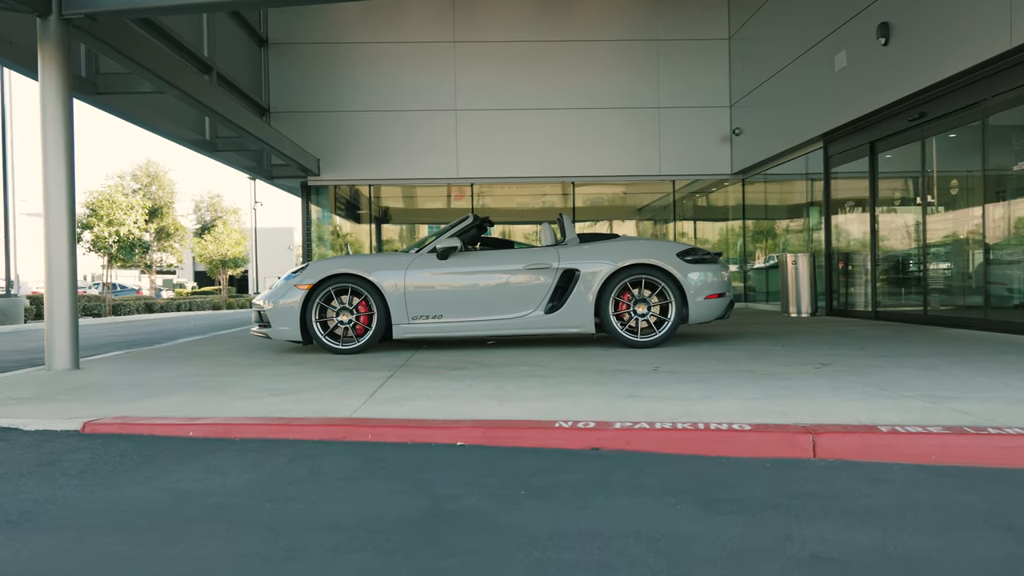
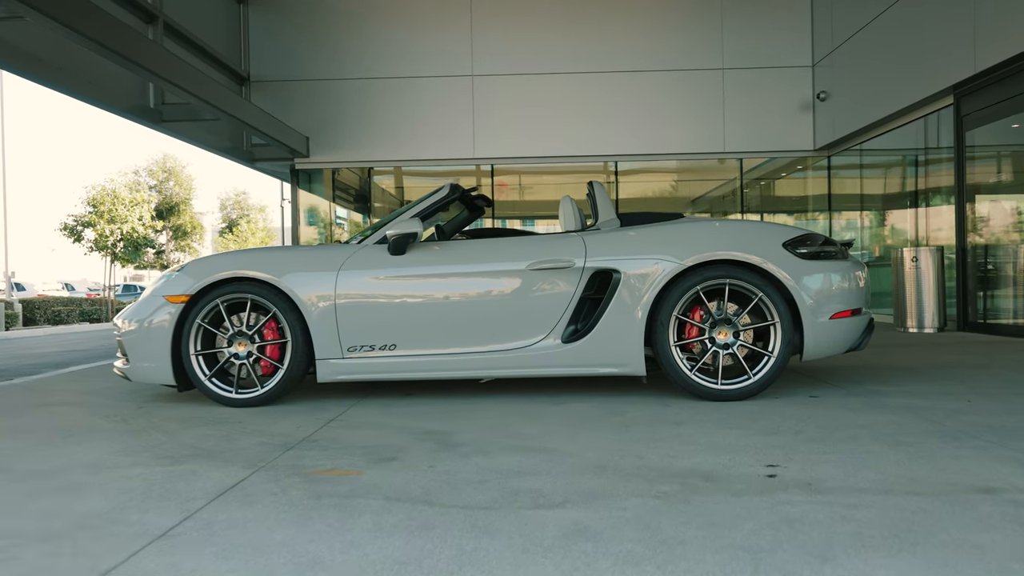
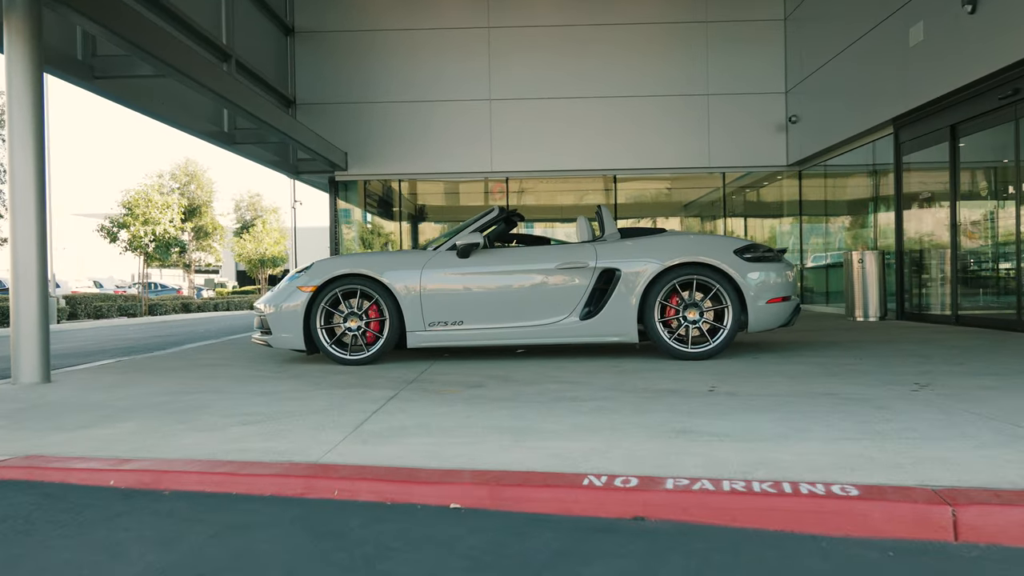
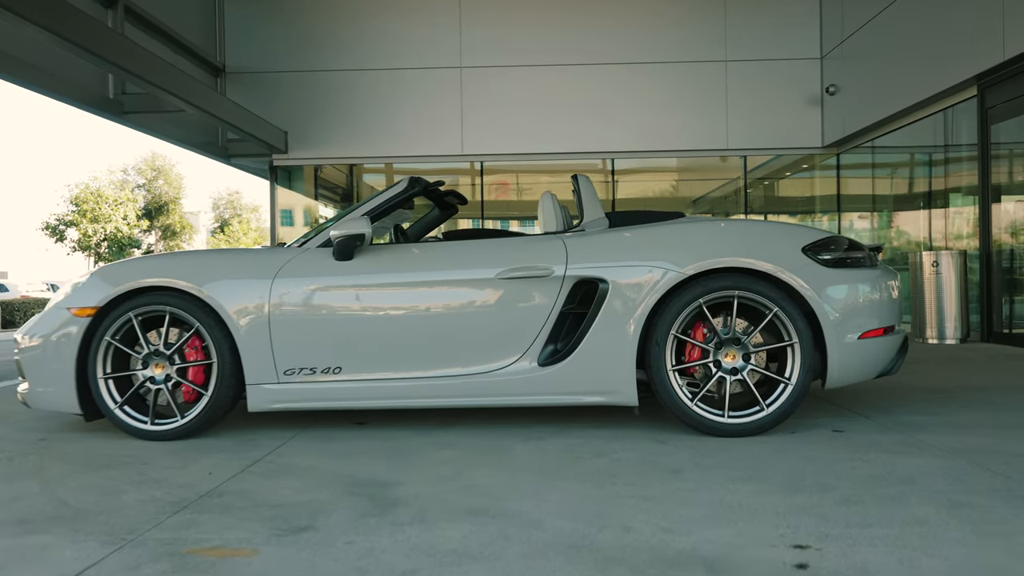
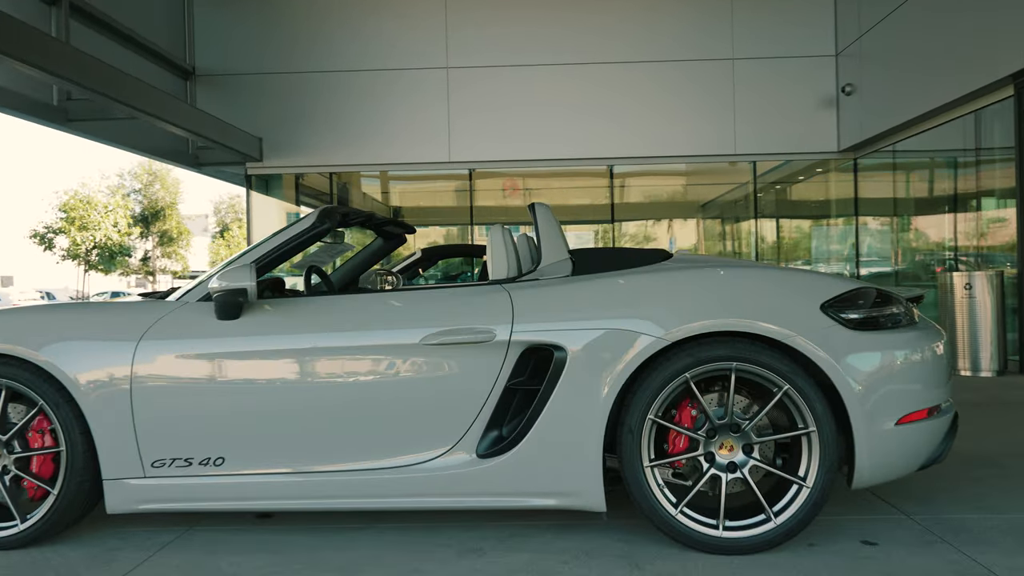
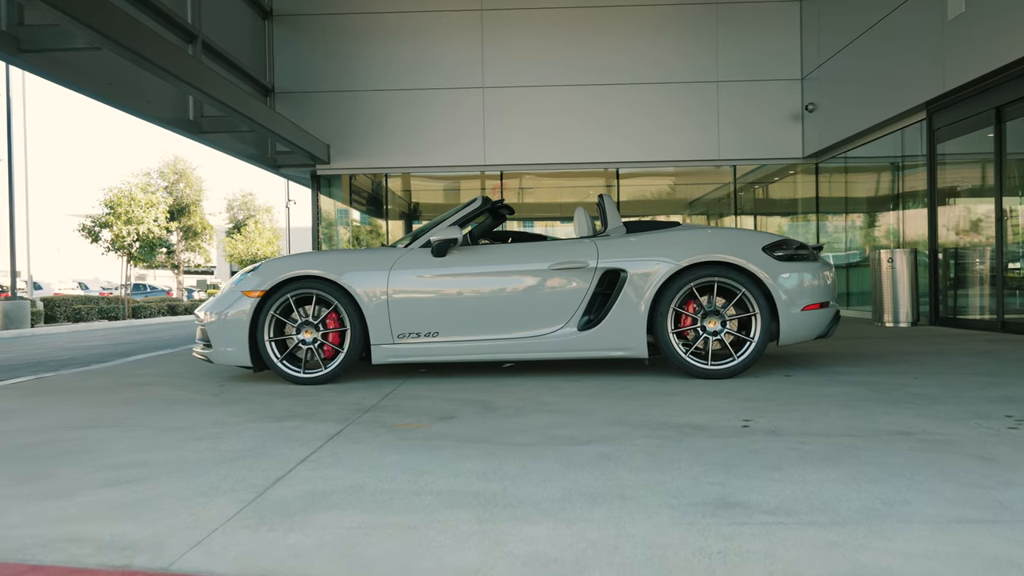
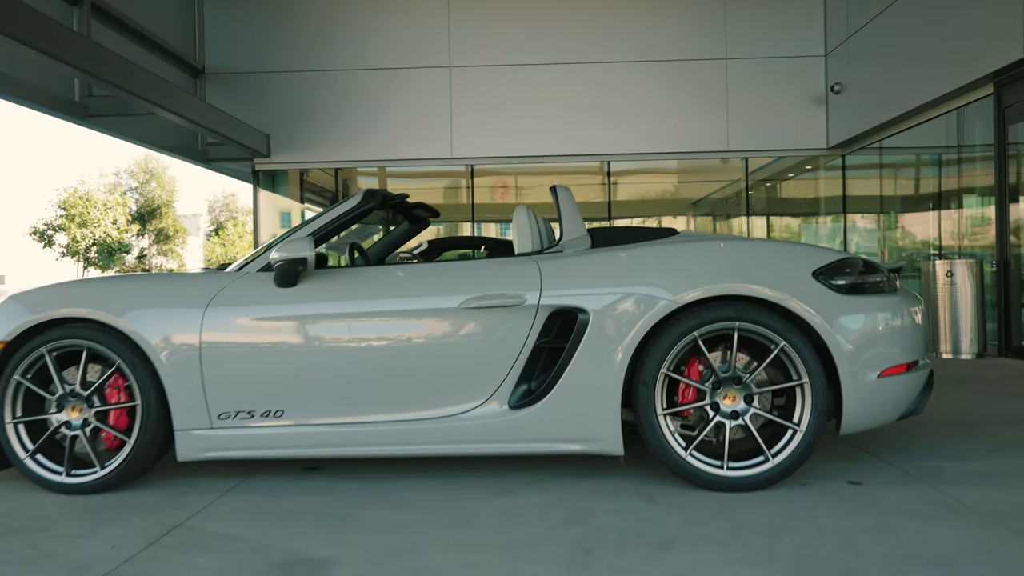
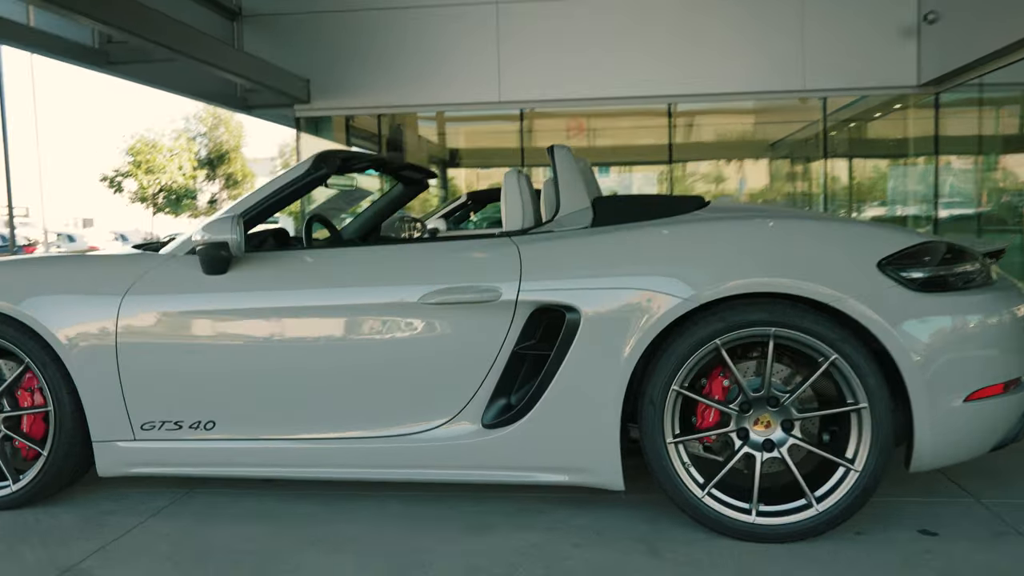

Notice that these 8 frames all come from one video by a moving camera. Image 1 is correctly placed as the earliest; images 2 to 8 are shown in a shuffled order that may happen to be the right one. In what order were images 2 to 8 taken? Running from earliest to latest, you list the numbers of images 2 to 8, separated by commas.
3, 6, 2, 4, 7, 5, 8
